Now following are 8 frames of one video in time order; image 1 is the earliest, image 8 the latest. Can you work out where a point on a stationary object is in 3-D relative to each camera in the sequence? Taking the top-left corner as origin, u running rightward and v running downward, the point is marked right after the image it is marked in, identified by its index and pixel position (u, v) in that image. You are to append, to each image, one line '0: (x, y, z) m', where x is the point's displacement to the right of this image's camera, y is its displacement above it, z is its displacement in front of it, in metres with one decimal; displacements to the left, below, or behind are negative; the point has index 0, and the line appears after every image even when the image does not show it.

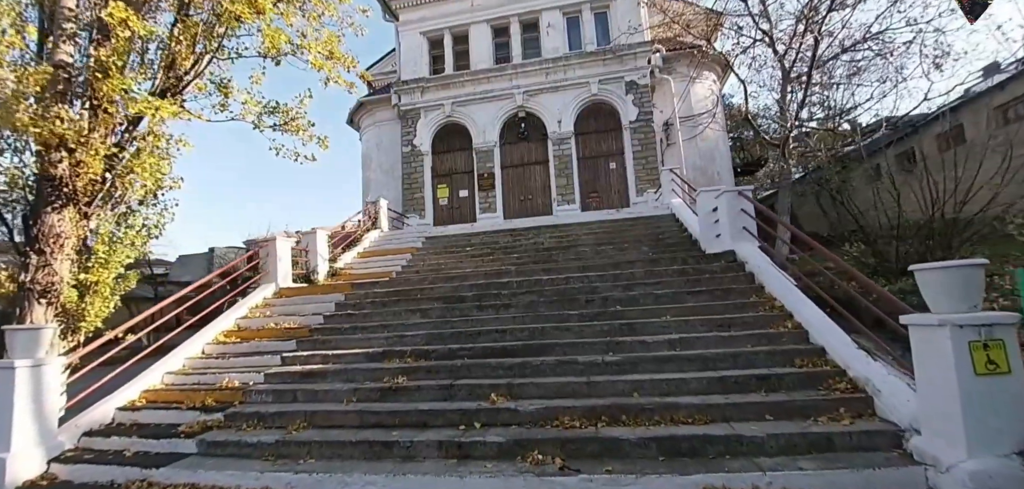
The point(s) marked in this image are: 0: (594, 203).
0: (+2.9, +1.4, +16.2) m
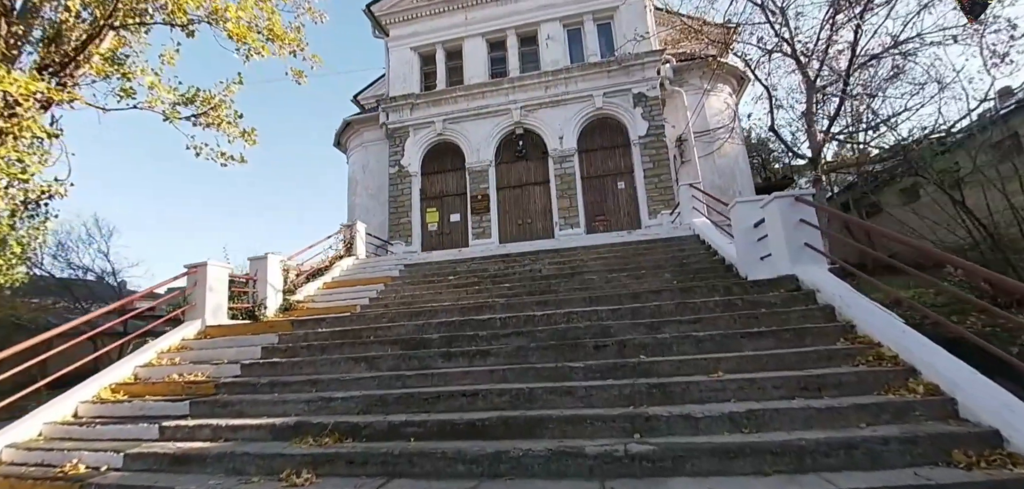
0: (+2.8, +0.5, +14.3) m
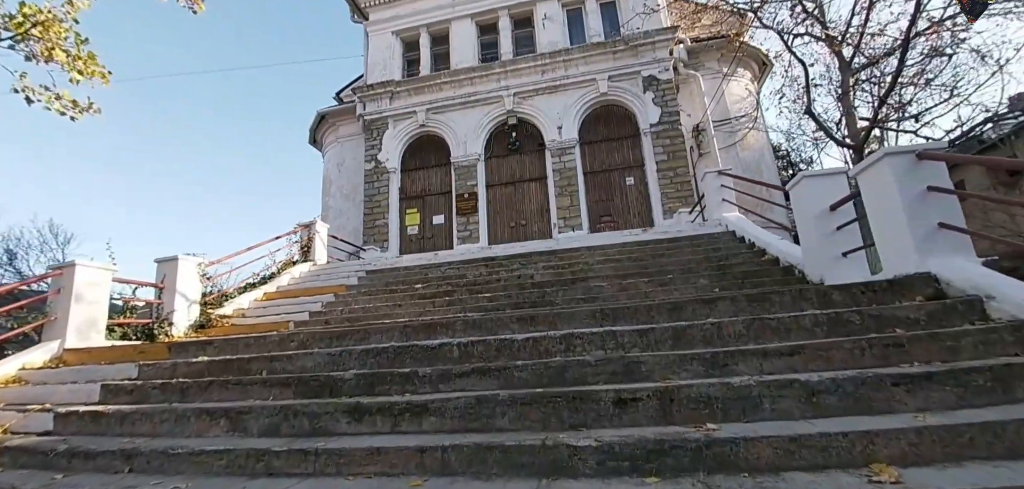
0: (+2.6, +0.4, +12.2) m
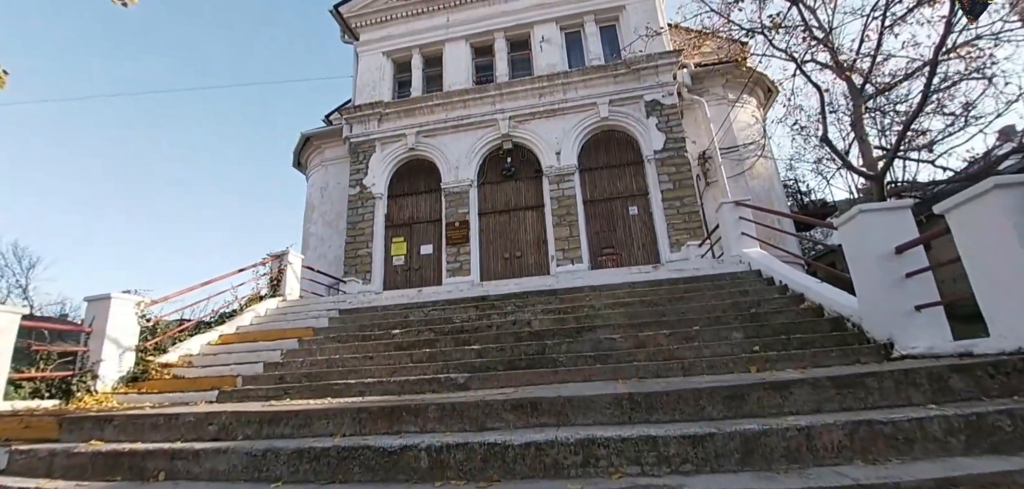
0: (+2.4, -0.4, +11.3) m
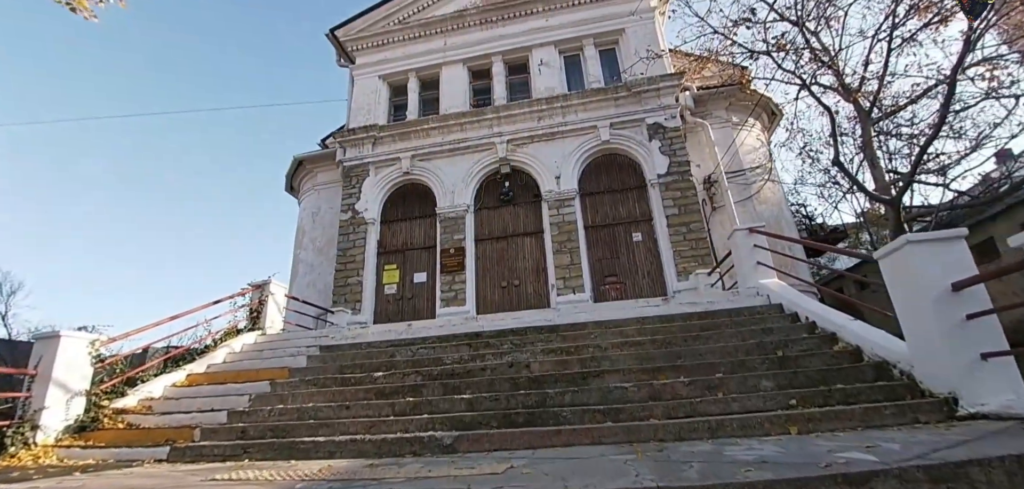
0: (+2.4, -1.1, +10.7) m
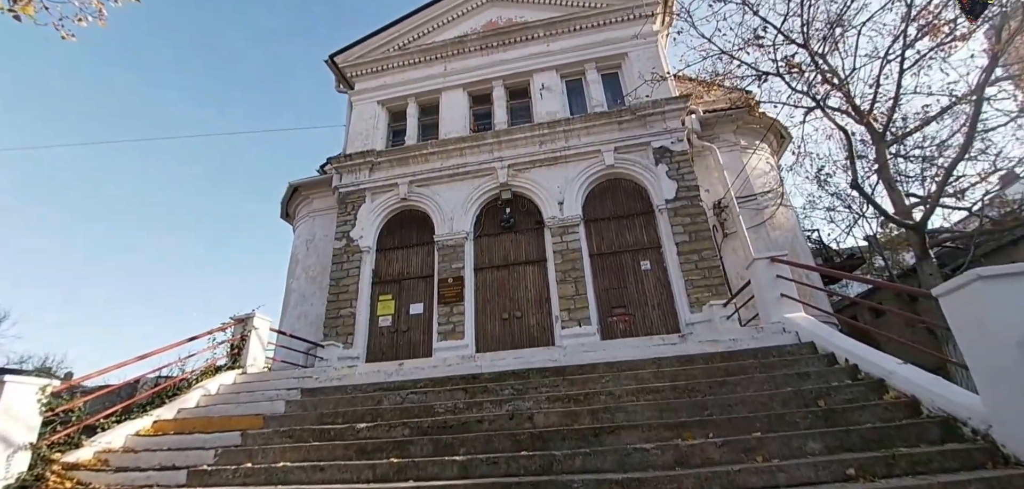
0: (+2.4, -1.7, +10.0) m
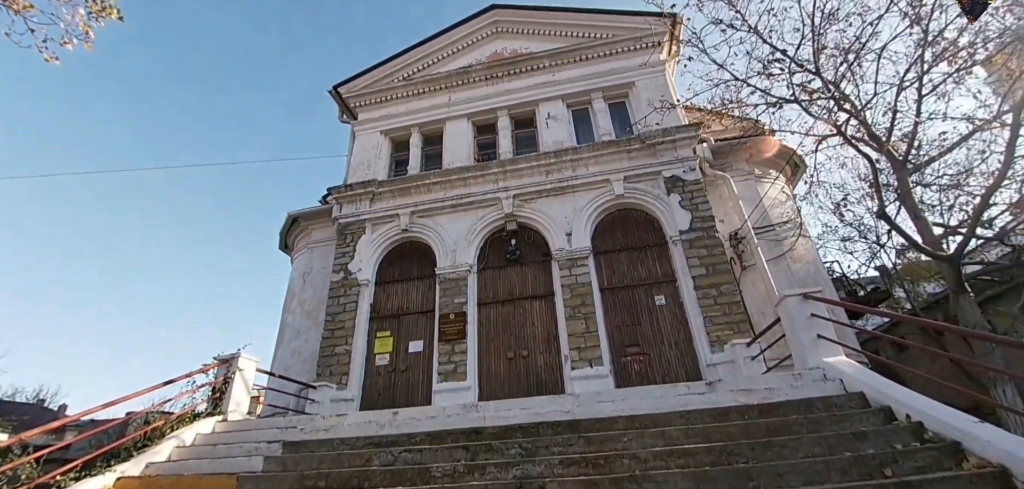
0: (+2.5, -2.4, +9.3) m
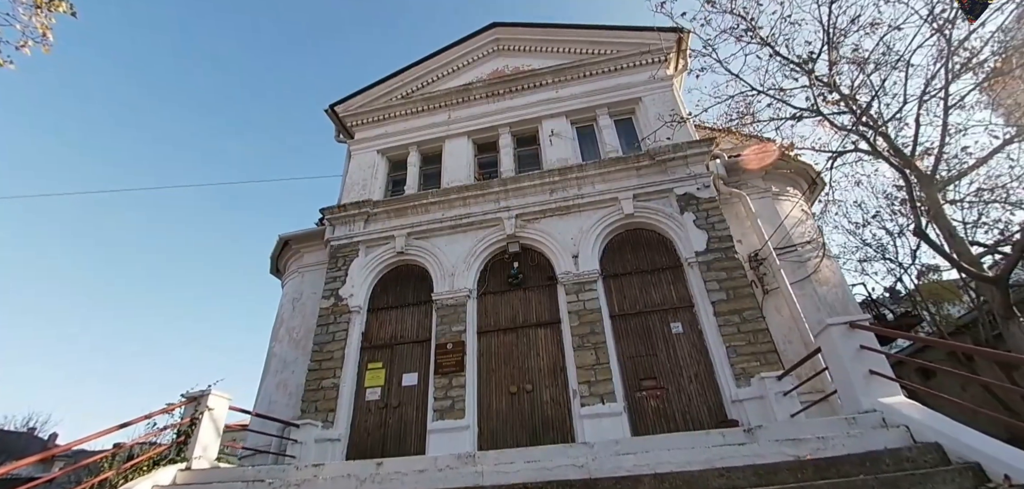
0: (+2.6, -2.8, +8.4) m
